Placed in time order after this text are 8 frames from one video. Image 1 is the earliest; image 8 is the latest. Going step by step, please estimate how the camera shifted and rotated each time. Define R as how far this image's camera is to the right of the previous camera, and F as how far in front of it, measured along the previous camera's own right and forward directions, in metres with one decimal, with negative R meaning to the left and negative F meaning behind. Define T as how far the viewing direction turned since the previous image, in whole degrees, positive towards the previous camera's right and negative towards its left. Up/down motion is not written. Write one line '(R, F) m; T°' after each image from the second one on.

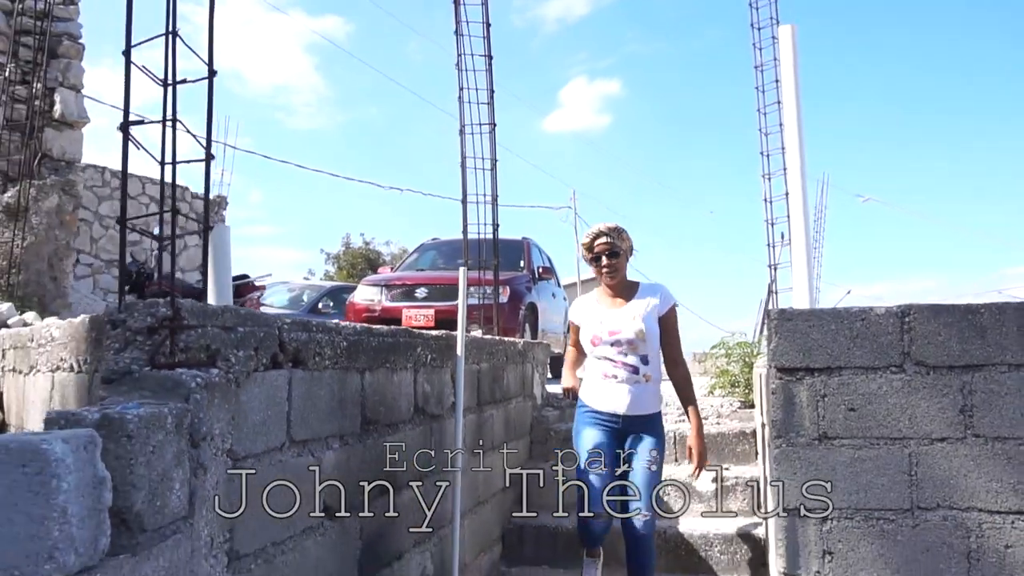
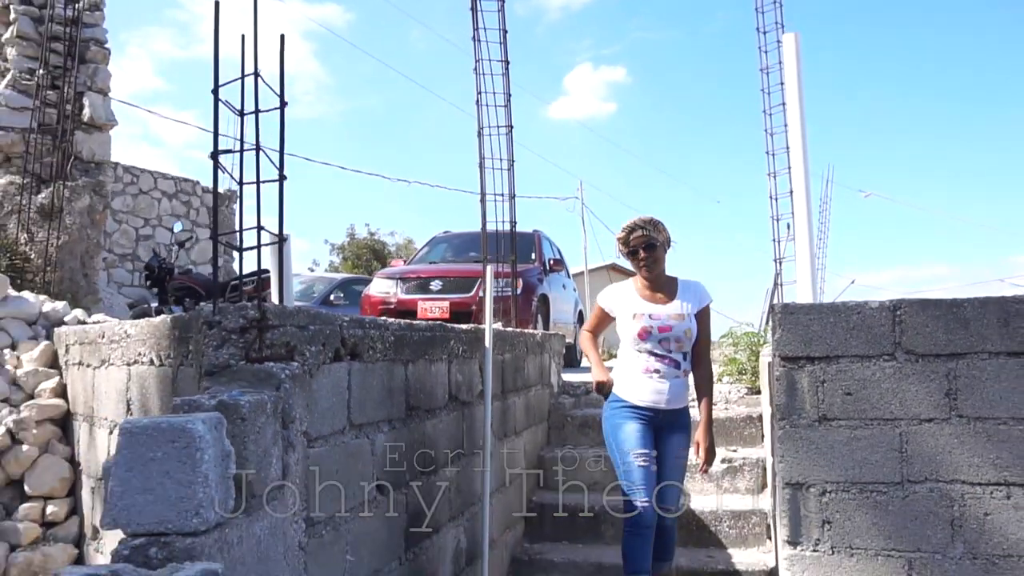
(-0.1, -0.3) m; 0°
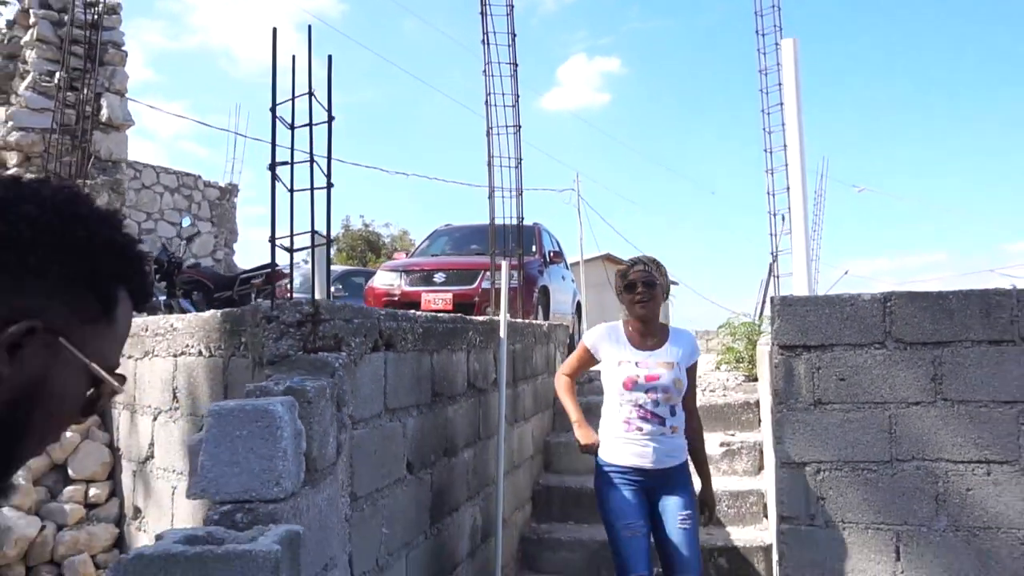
(-0.1, -0.2) m; +1°
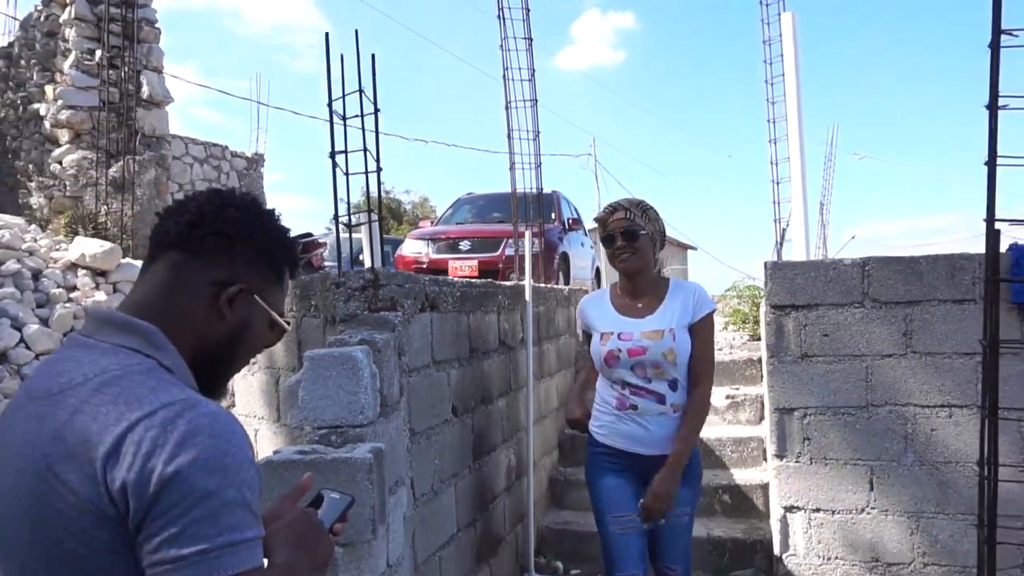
(0.0, -0.5) m; -1°
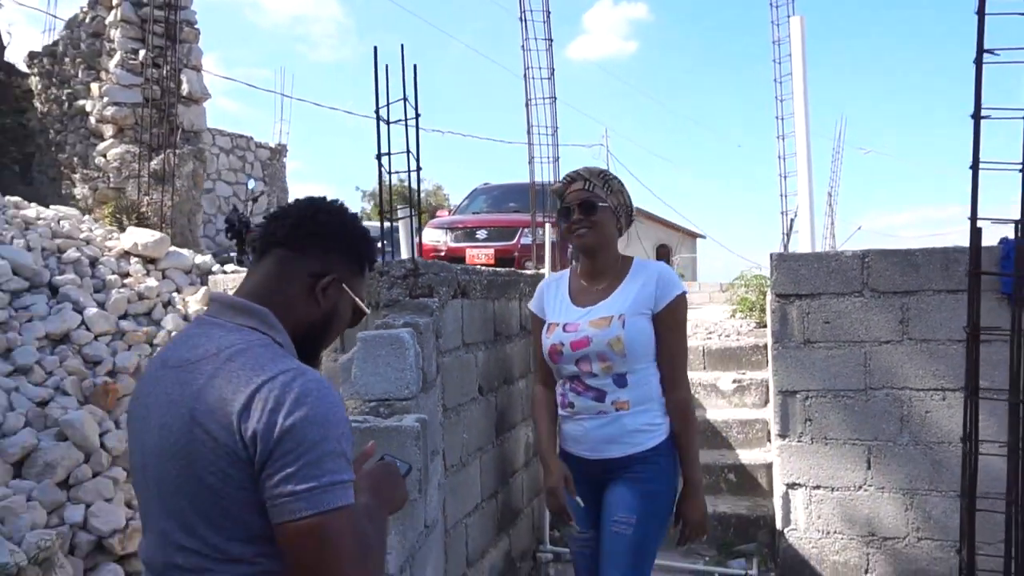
(-0.1, -0.3) m; -1°
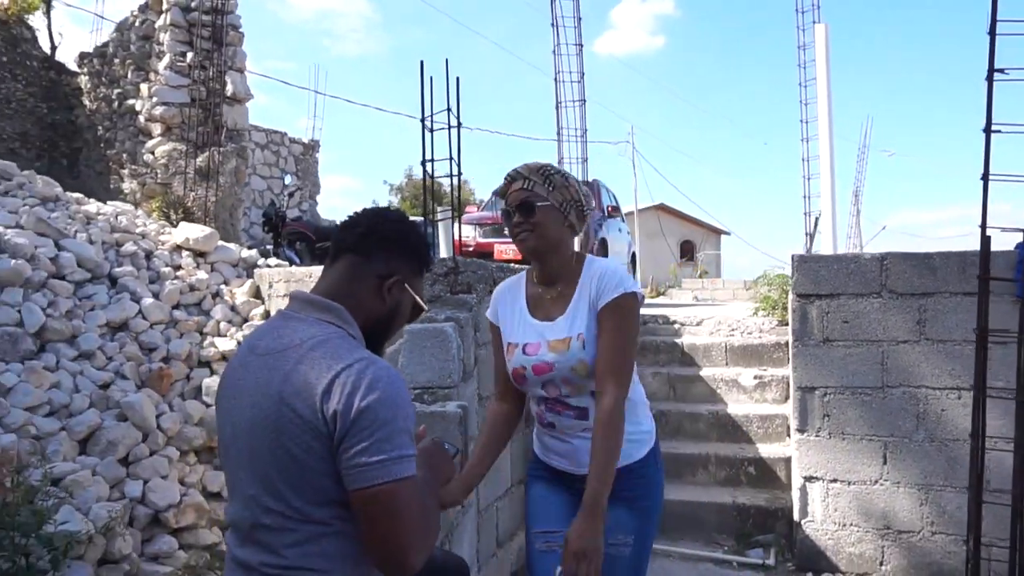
(0.0, -0.2) m; -2°
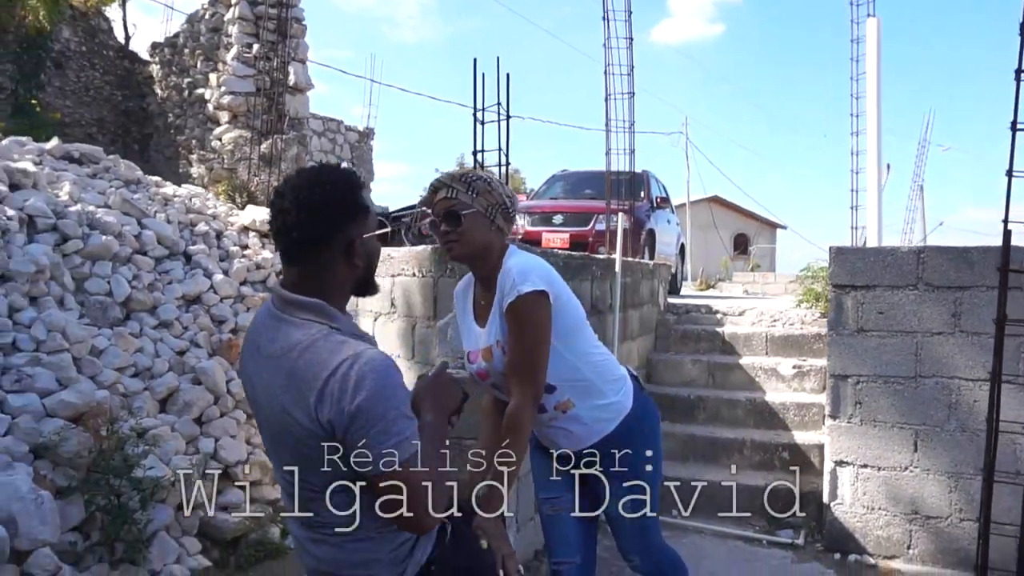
(0.0, -0.2) m; -4°
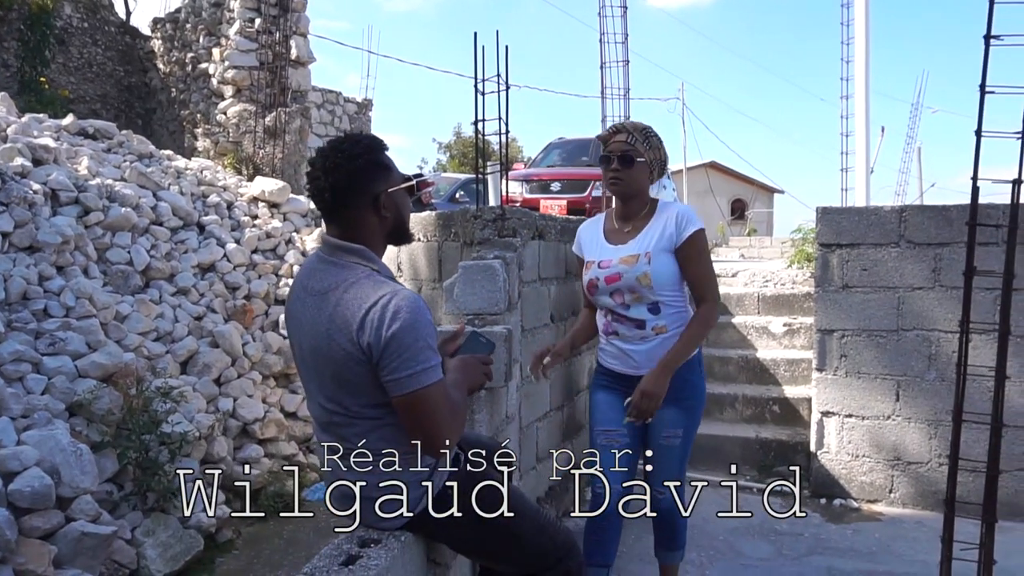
(0.0, -0.2) m; 0°
